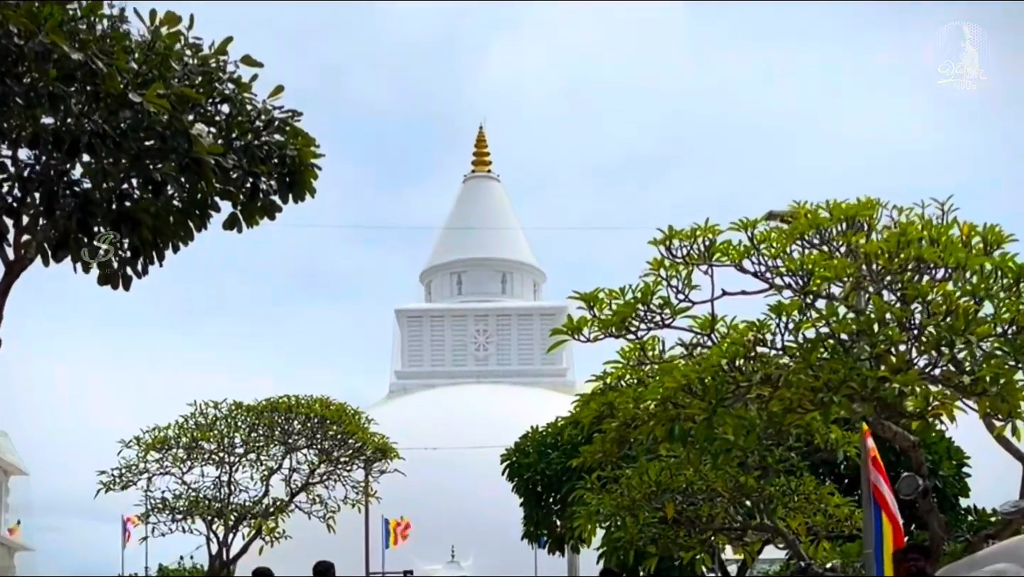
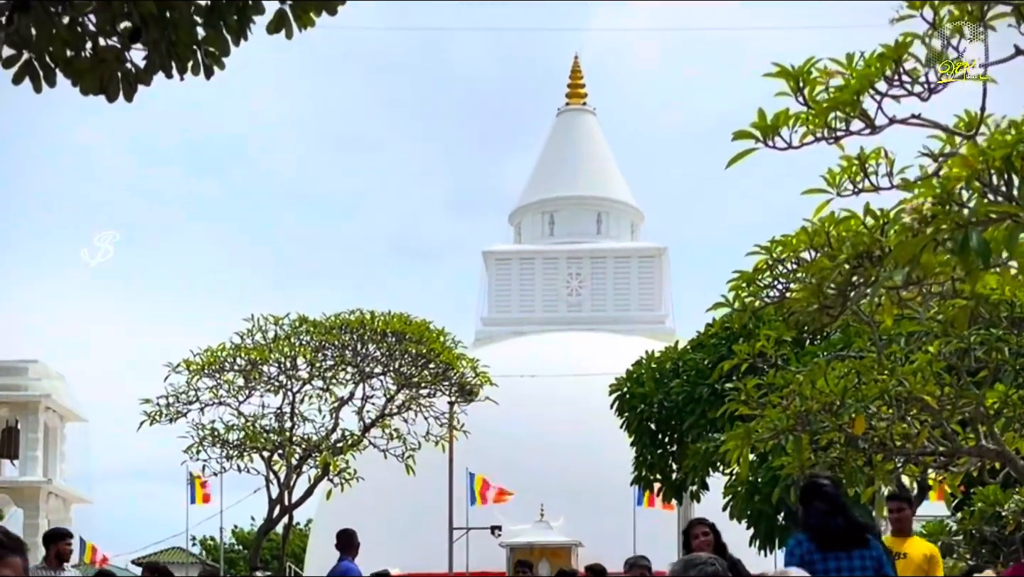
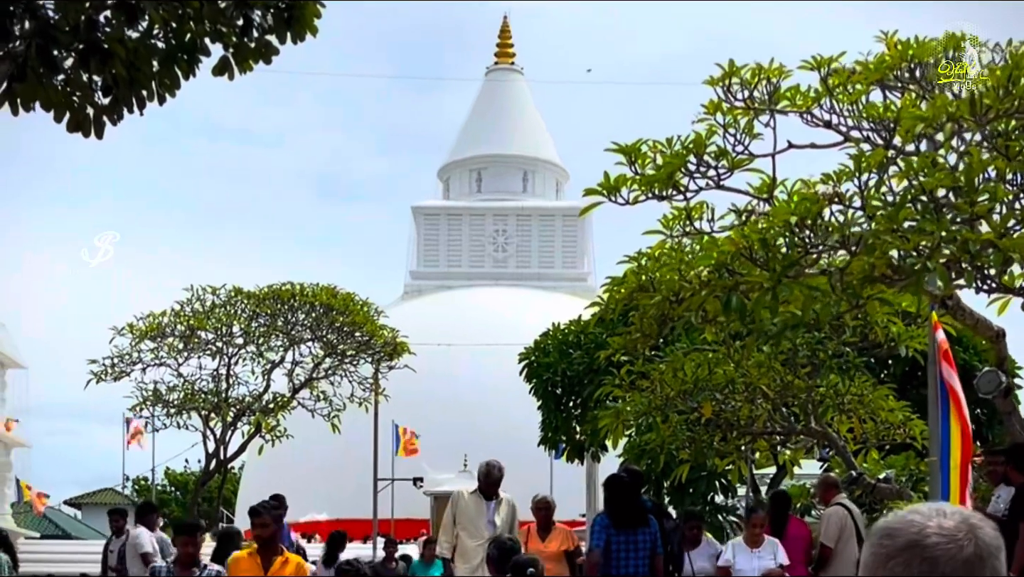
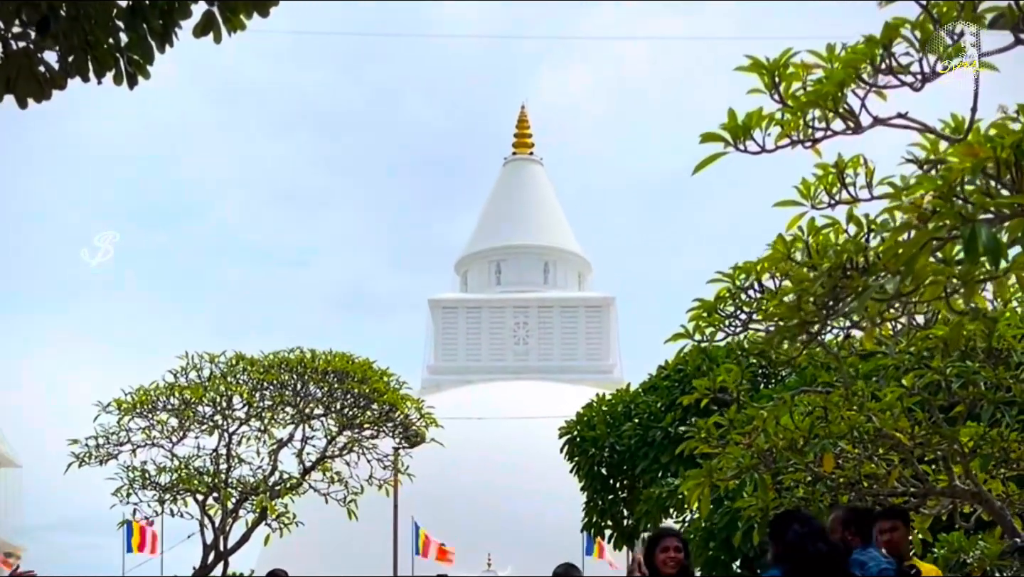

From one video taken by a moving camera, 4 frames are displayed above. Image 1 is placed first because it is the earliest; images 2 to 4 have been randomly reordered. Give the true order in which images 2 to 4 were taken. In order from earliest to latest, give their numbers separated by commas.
3, 2, 4
